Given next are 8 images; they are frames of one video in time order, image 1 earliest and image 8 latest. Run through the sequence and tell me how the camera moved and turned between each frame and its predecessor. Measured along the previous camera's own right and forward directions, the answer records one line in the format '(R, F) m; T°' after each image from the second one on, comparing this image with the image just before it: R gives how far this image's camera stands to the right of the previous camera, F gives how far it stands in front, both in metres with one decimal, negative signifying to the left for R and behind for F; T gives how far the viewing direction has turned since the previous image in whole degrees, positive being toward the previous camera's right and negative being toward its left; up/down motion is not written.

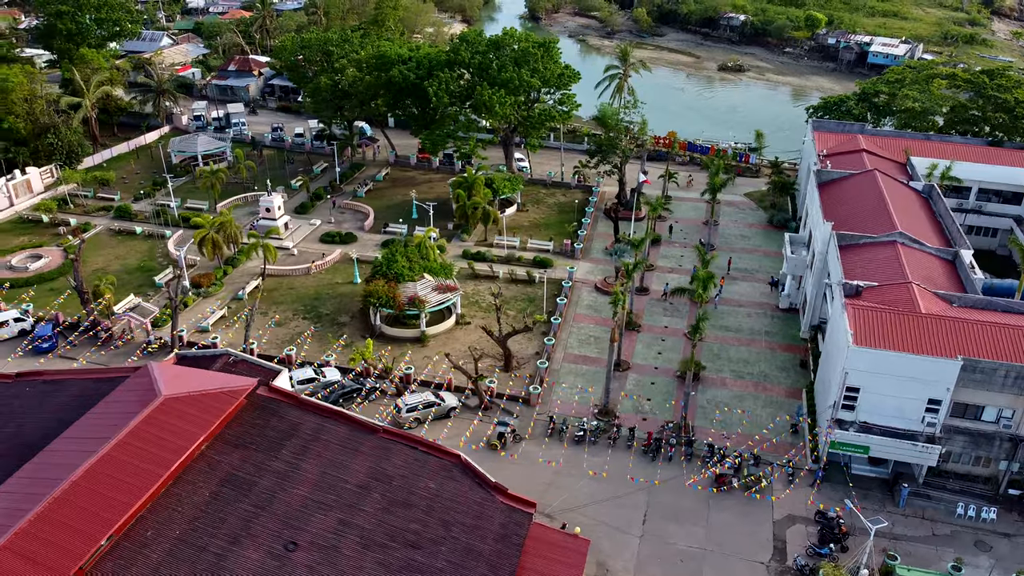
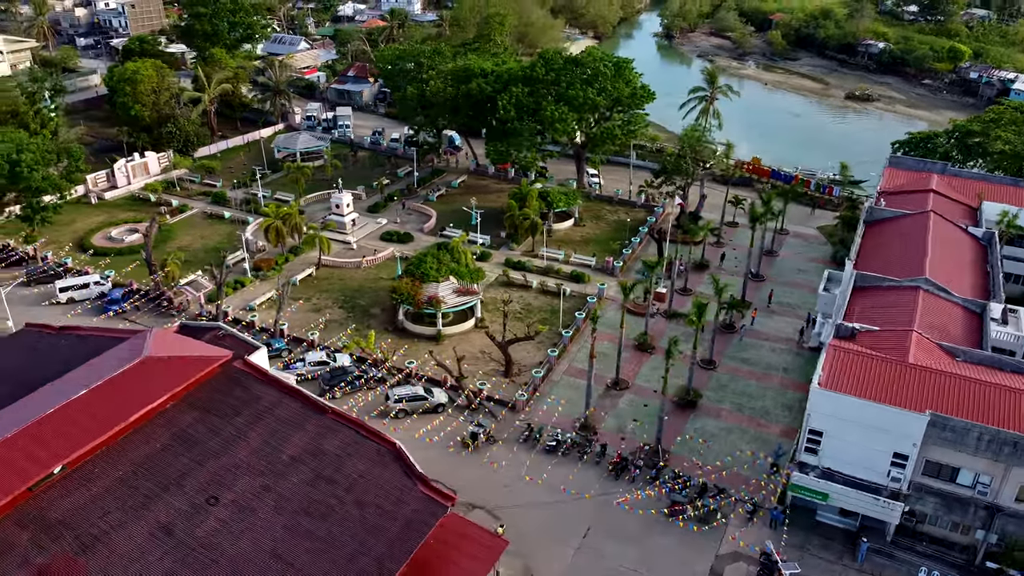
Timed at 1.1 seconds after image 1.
(+7.2, -0.6) m; -11°
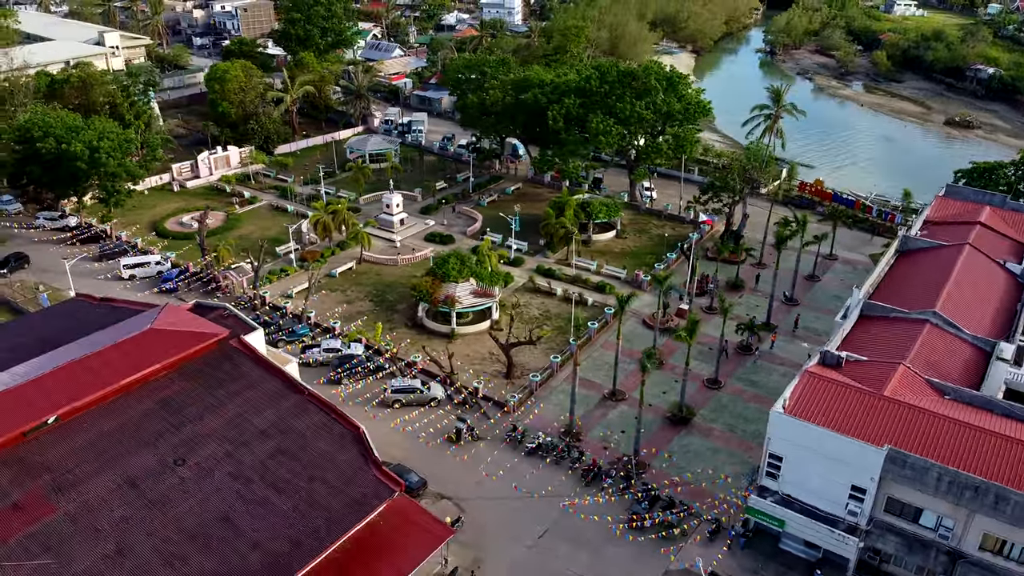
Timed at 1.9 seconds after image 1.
(+5.5, -0.7) m; -8°
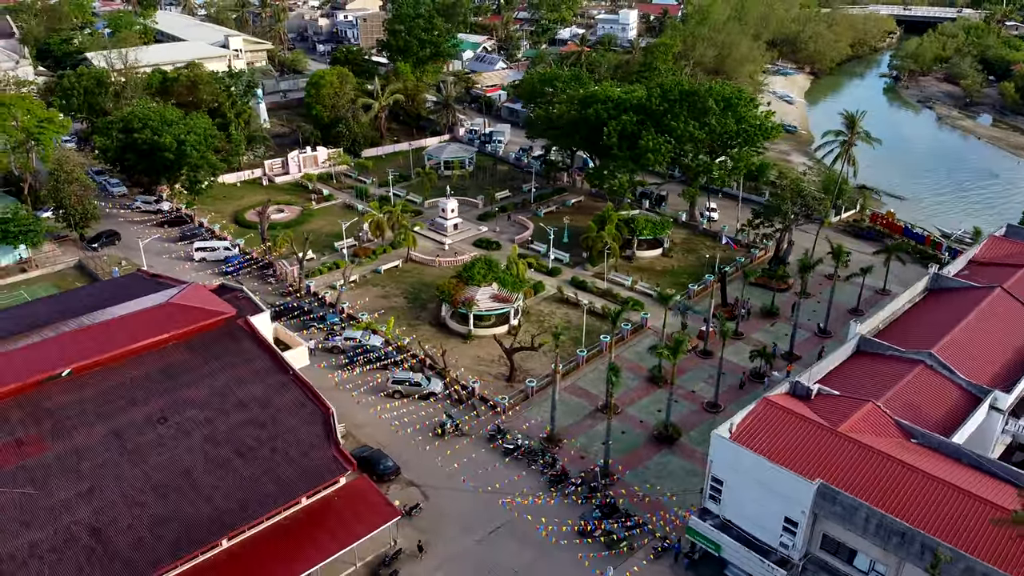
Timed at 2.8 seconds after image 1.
(+6.5, -0.8) m; -10°
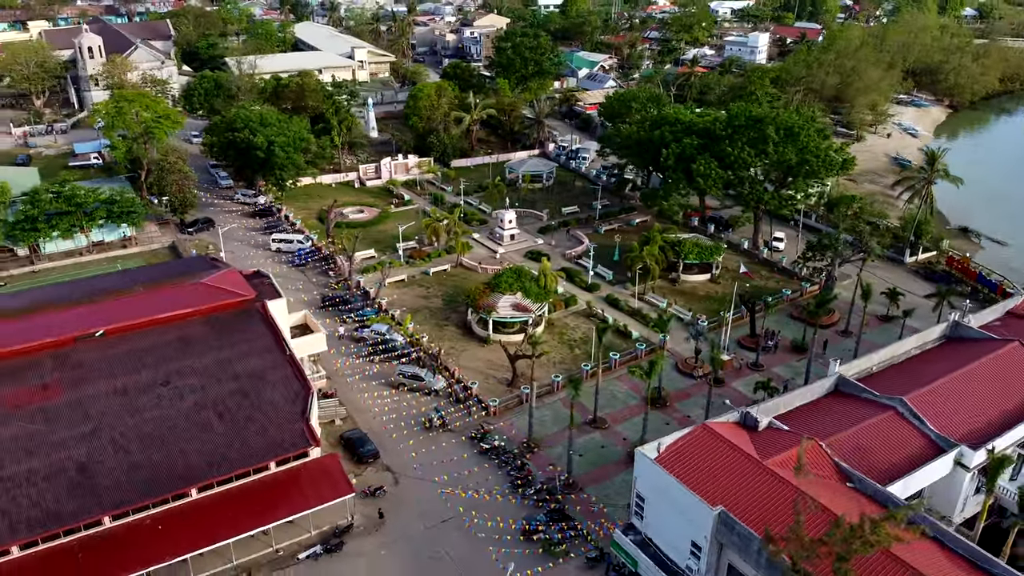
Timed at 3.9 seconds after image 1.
(+7.6, -1.1) m; -11°
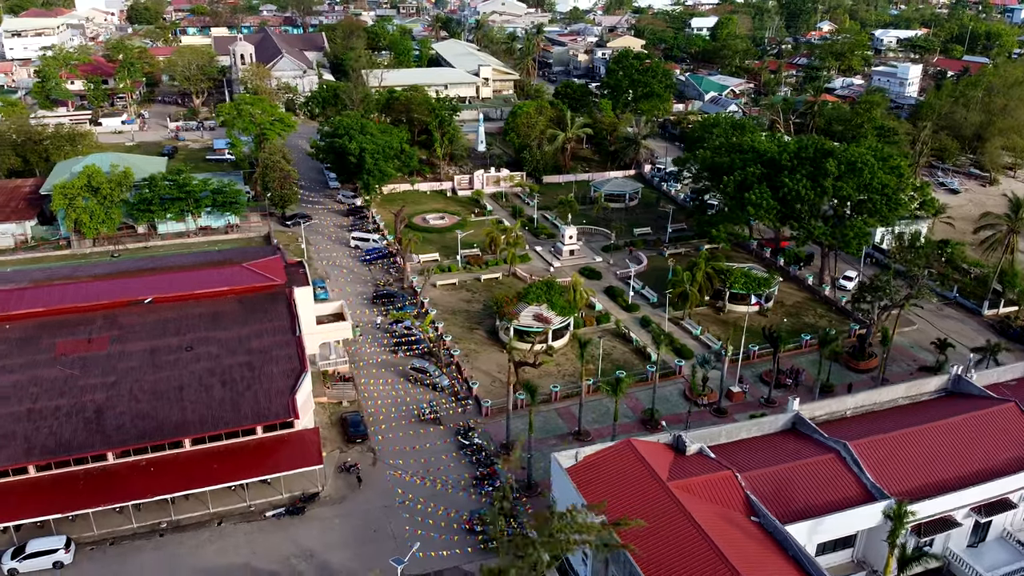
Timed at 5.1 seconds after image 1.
(+8.8, -1.2) m; -12°
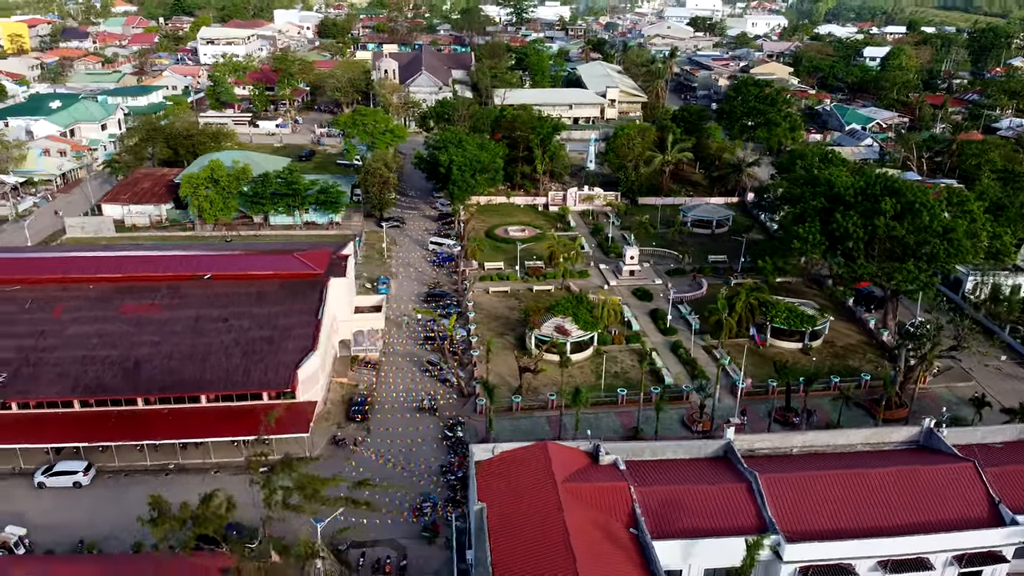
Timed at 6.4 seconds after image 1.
(+10.1, -1.3) m; -13°
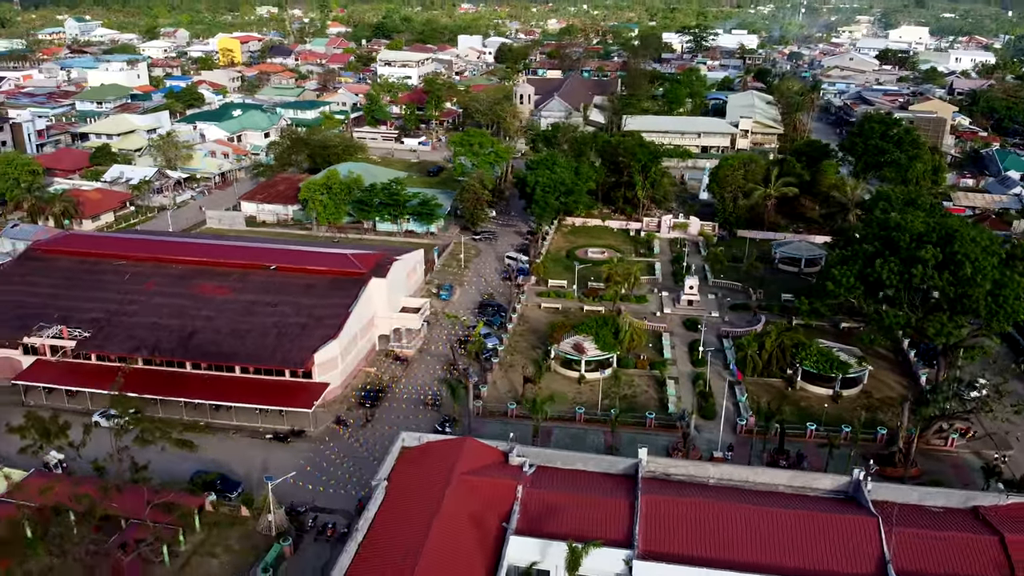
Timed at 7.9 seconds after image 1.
(+11.5, -1.5) m; -14°
